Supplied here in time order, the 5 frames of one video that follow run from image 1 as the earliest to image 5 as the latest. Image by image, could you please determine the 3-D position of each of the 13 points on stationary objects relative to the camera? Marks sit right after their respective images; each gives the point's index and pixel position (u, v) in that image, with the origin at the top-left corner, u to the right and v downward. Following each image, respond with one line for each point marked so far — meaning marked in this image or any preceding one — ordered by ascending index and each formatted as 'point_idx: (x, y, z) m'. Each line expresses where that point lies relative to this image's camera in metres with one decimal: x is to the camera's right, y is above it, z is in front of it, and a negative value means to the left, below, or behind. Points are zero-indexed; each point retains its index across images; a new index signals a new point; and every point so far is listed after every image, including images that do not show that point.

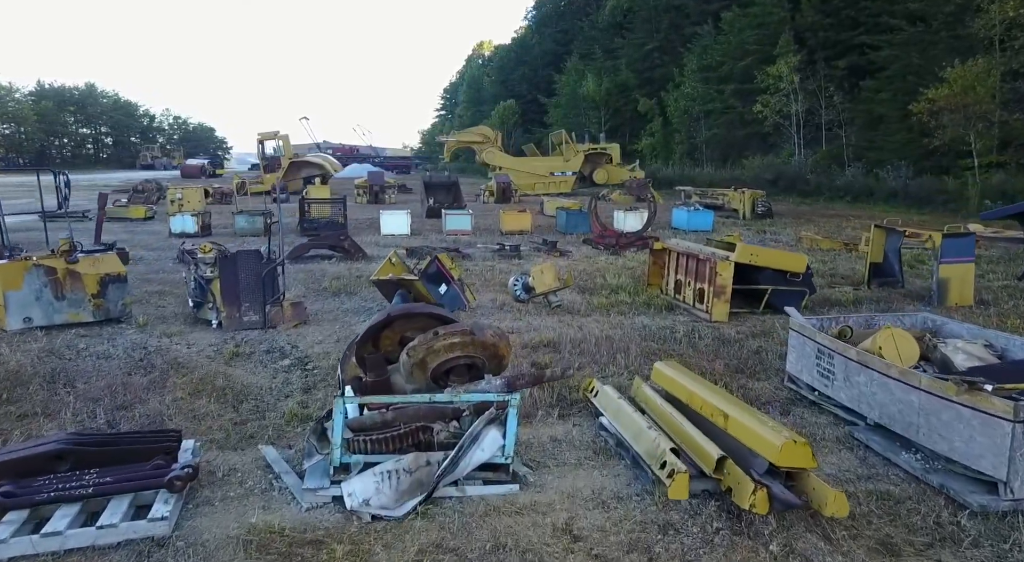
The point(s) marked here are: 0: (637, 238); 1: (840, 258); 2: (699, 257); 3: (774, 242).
0: (+2.1, +0.7, +13.3) m
1: (+5.0, +0.3, +12.1) m
2: (+2.0, +0.2, +8.4) m
3: (+5.0, +0.8, +15.1) m
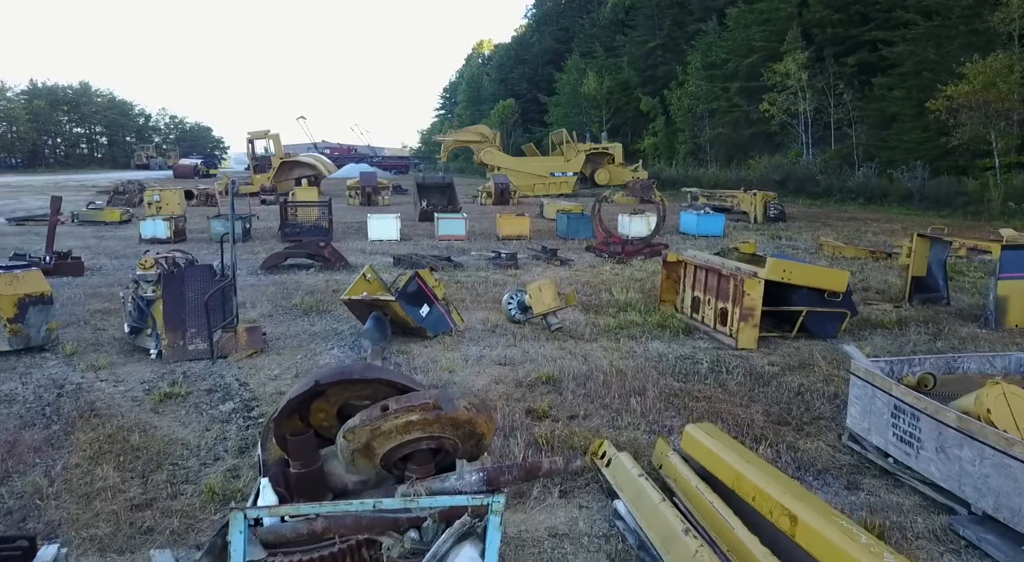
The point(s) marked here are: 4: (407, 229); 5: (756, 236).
0: (+2.0, +0.6, +12.2) m
1: (+4.9, +0.2, +11.0) m
2: (+1.9, +0.1, +7.3) m
3: (+4.9, +0.6, +14.0) m
4: (-2.2, +1.1, +16.6) m
5: (+4.9, +0.9, +16.0) m
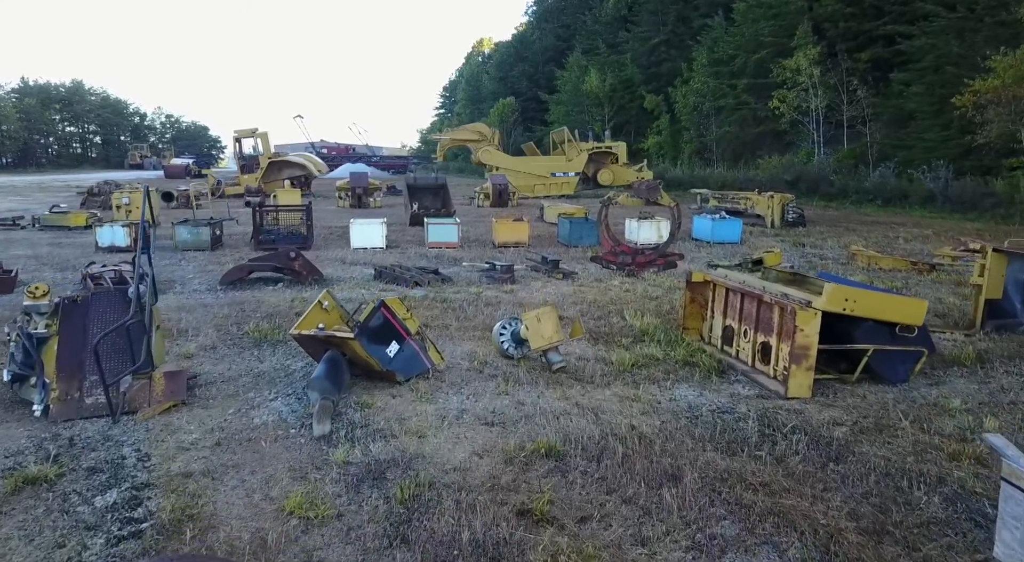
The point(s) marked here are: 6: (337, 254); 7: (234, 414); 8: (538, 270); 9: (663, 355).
0: (+2.0, +0.4, +10.8) m
1: (+4.9, 0.0, +9.6) m
2: (+1.9, -0.1, +5.9) m
3: (+4.9, +0.4, +12.6) m
4: (-2.2, +0.9, +15.2) m
5: (+4.9, +0.7, +14.6) m
6: (-2.9, +0.4, +13.0) m
7: (-1.7, -0.8, +4.9) m
8: (+0.4, +0.2, +11.1) m
9: (+1.2, -0.6, +6.4) m
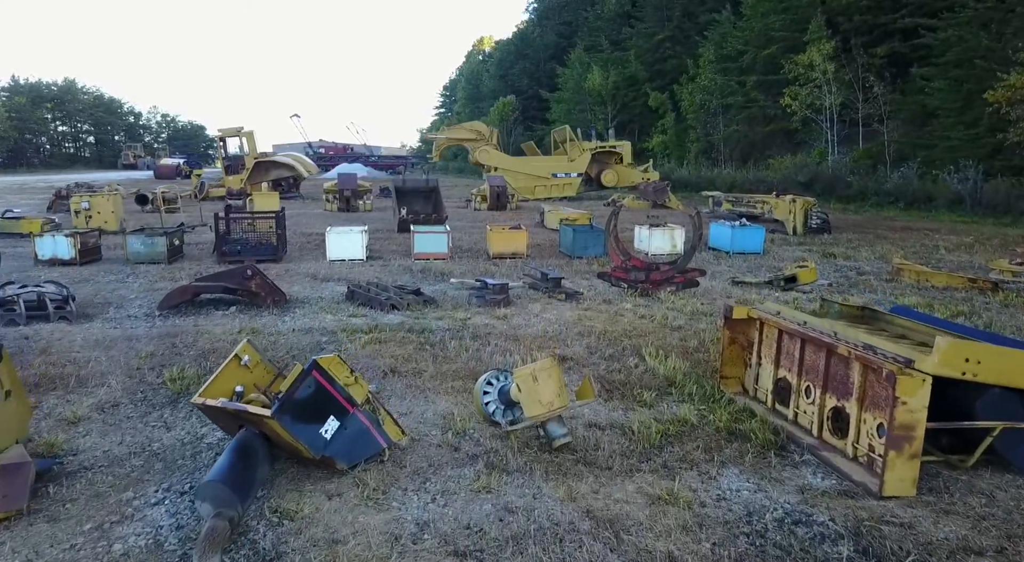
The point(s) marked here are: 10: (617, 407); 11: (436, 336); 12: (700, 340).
0: (+1.9, +0.1, +9.3) m
1: (+4.8, -0.3, +8.1) m
2: (+1.8, -0.4, +4.4) m
3: (+4.8, +0.1, +11.1) m
4: (-2.3, +0.6, +13.7) m
5: (+4.8, +0.4, +13.1) m
6: (-2.9, +0.2, +11.5) m
7: (-1.8, -1.1, +3.4) m
8: (+0.3, -0.1, +9.5) m
9: (+1.1, -0.8, +4.8) m
10: (+0.7, -0.8, +5.0) m
11: (-0.7, -0.5, +7.2) m
12: (+1.6, -0.5, +6.7) m
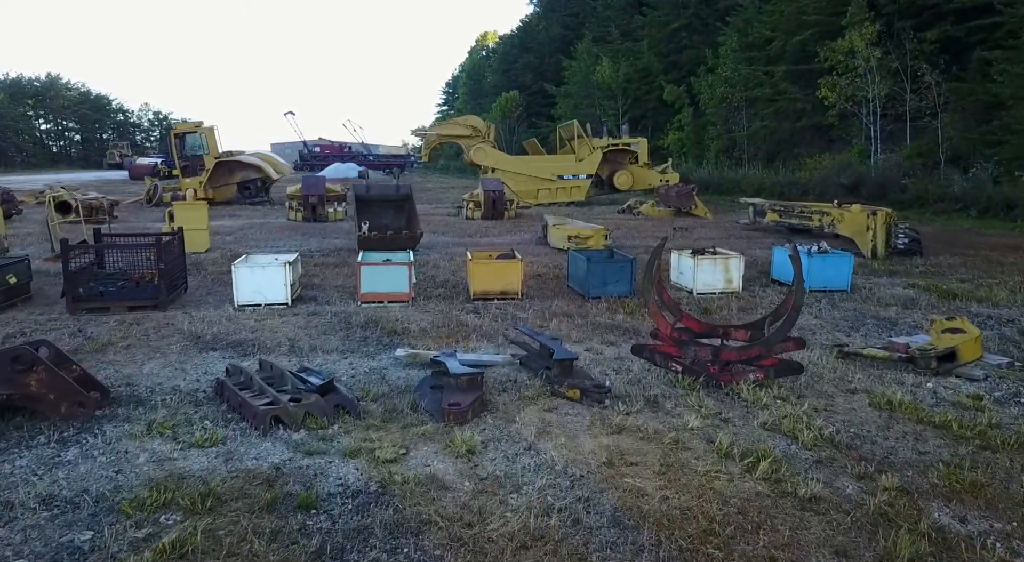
0: (+1.8, -0.5, +5.5) m
1: (+4.7, -0.9, +4.3) m
2: (+1.6, -1.0, +0.6) m
3: (+4.7, -0.4, +7.3) m
4: (-2.4, 0.0, +10.0) m
5: (+4.7, -0.1, +9.3) m
6: (-3.1, -0.4, +7.8) m
7: (-2.0, -1.7, -0.3) m
8: (+0.2, -0.7, +5.8) m
9: (+1.0, -1.4, +1.1) m
10: (+0.5, -1.4, +1.3) m
11: (-0.9, -1.1, +3.4) m
12: (+1.4, -1.1, +3.0) m
